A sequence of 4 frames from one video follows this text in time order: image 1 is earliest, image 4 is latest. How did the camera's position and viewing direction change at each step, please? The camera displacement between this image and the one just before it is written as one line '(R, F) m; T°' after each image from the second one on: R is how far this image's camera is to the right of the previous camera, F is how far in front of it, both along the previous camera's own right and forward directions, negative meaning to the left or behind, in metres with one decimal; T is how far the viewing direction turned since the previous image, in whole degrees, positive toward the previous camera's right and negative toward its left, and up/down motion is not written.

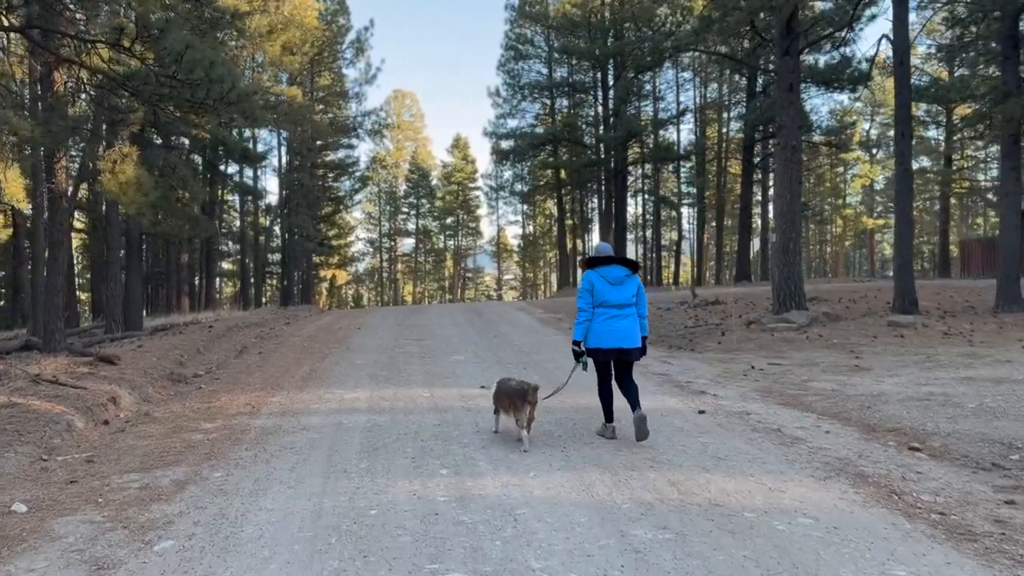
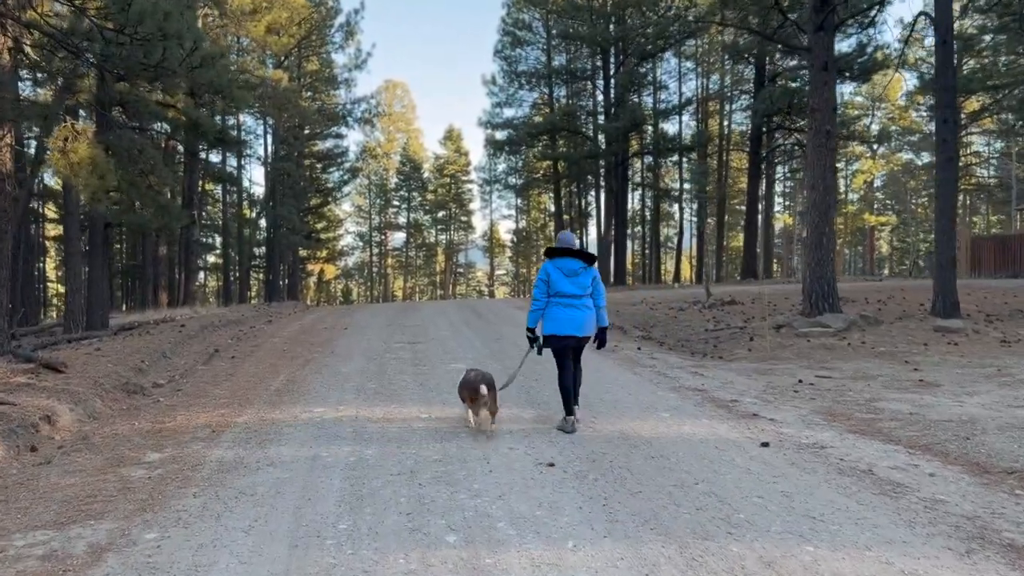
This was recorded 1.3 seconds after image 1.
(-0.2, +1.3) m; +1°
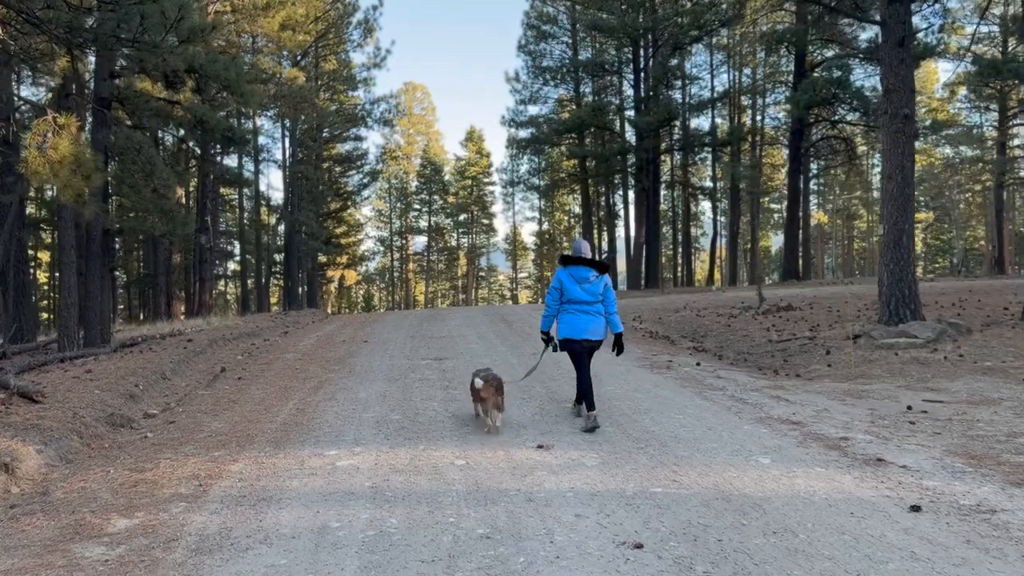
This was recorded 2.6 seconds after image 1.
(-0.2, +1.3) m; -2°
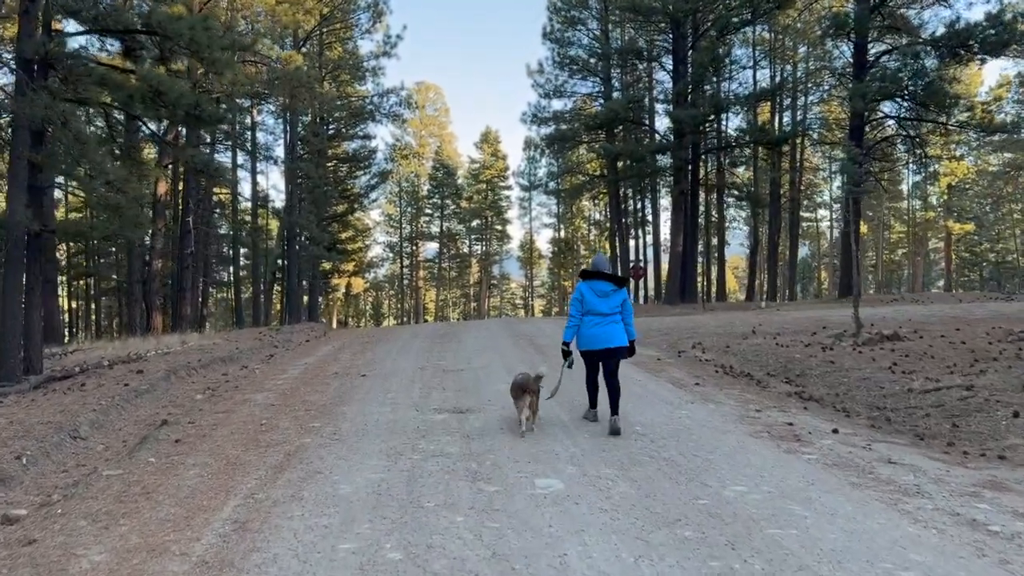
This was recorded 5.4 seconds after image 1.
(-0.4, +2.9) m; -1°
